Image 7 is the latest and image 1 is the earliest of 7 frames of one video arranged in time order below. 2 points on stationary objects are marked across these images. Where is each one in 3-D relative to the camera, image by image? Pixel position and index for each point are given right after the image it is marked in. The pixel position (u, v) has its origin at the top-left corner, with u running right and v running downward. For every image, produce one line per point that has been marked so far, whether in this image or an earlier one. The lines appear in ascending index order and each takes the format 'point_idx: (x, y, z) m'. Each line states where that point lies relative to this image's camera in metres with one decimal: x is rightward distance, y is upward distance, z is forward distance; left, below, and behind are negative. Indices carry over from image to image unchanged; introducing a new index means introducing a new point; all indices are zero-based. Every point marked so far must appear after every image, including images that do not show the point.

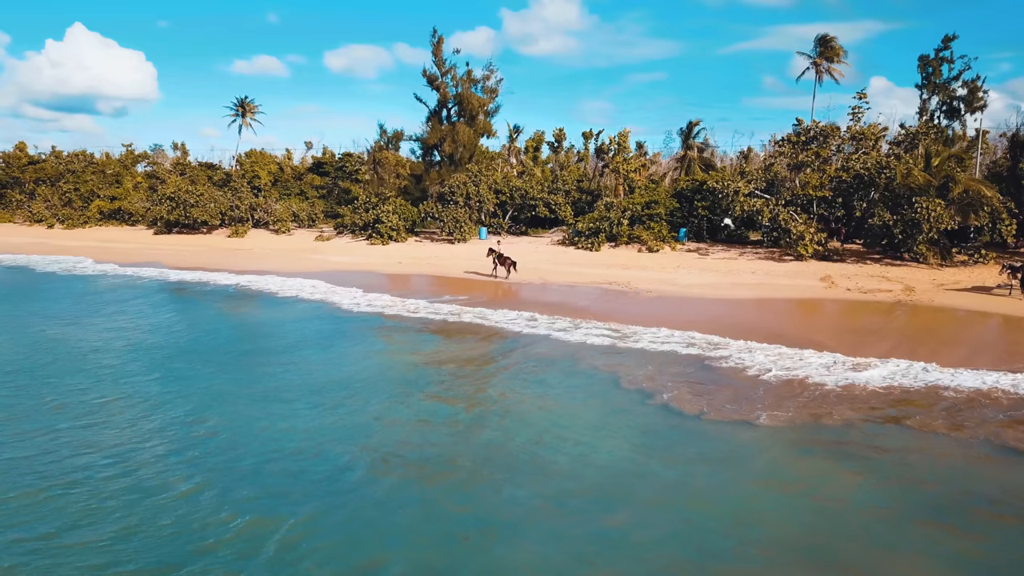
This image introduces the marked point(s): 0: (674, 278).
0: (+3.8, +0.2, +18.7) m
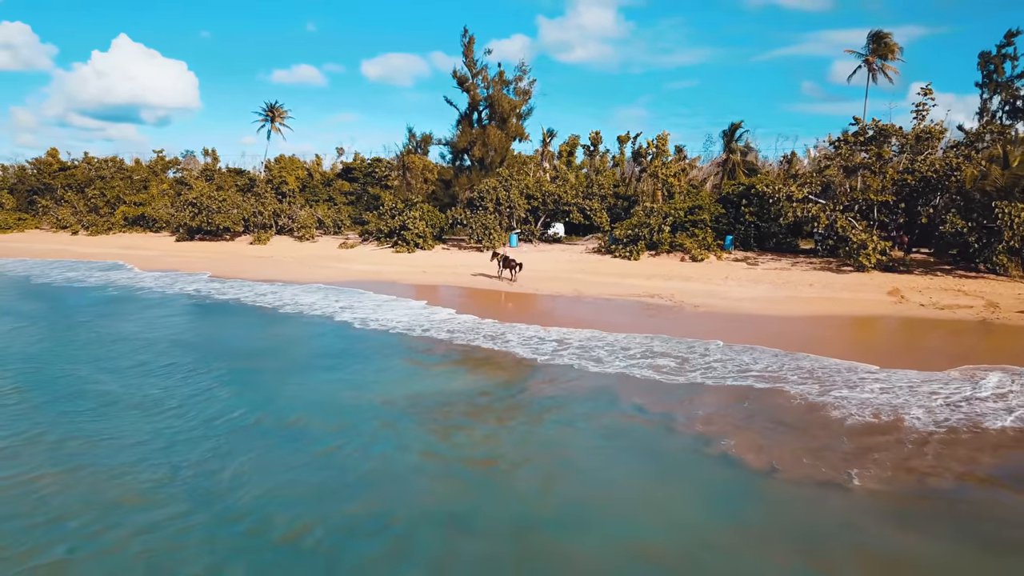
0: (+4.4, 0.0, +17.0) m
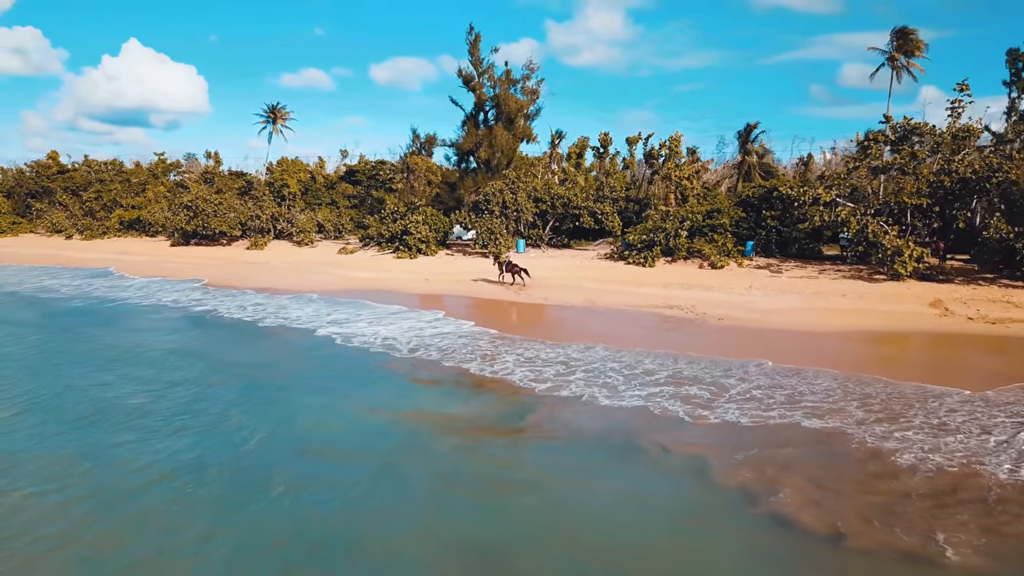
0: (+4.5, -0.2, +15.6) m
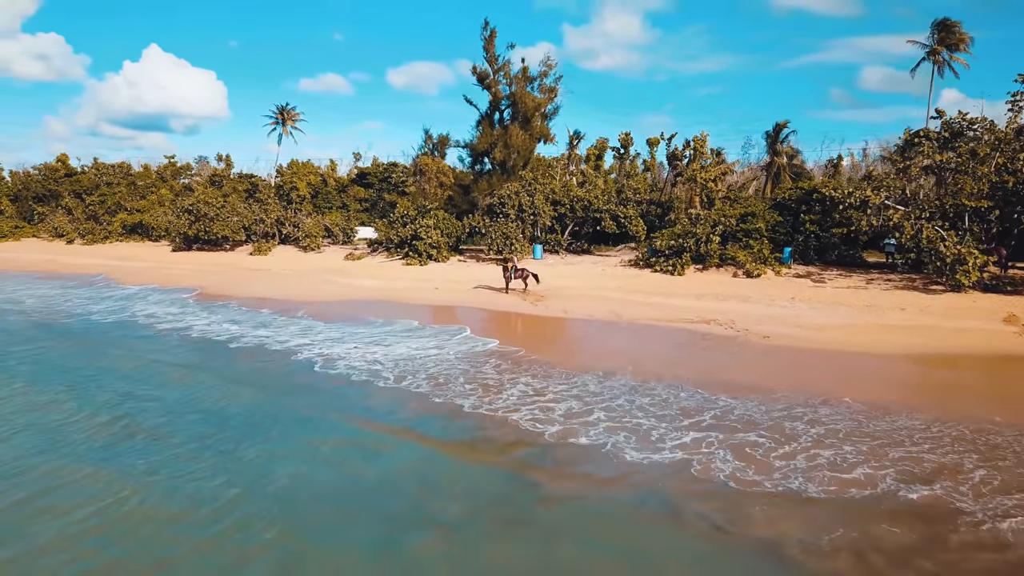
0: (+4.8, -0.5, +13.9) m
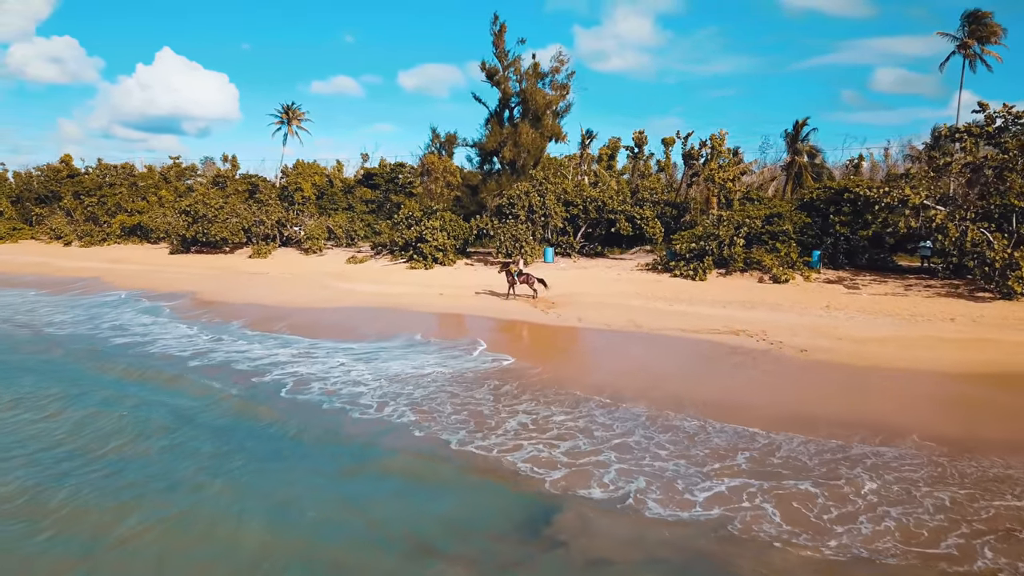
0: (+5.0, -0.6, +12.7) m
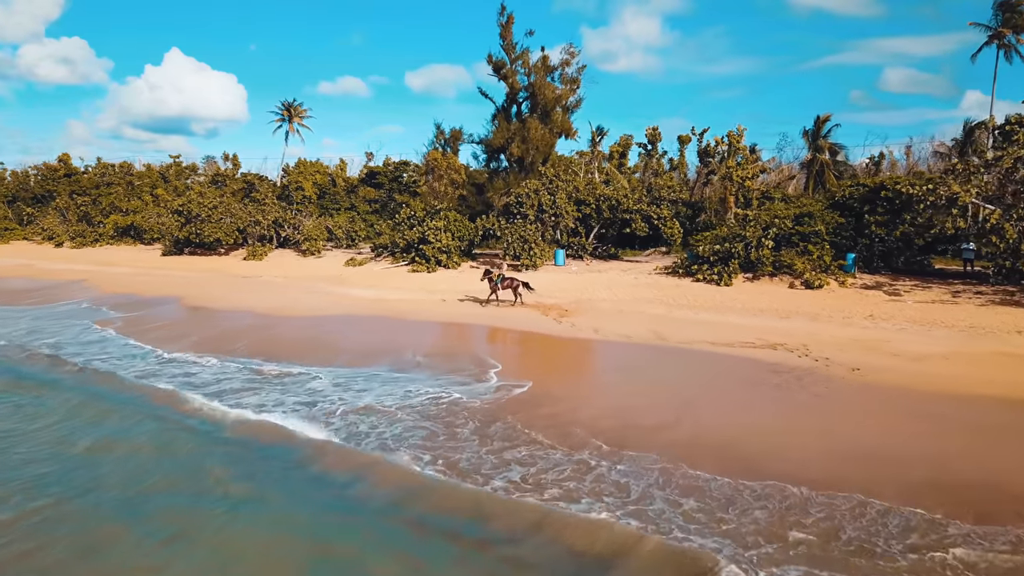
0: (+5.1, -0.7, +11.2) m
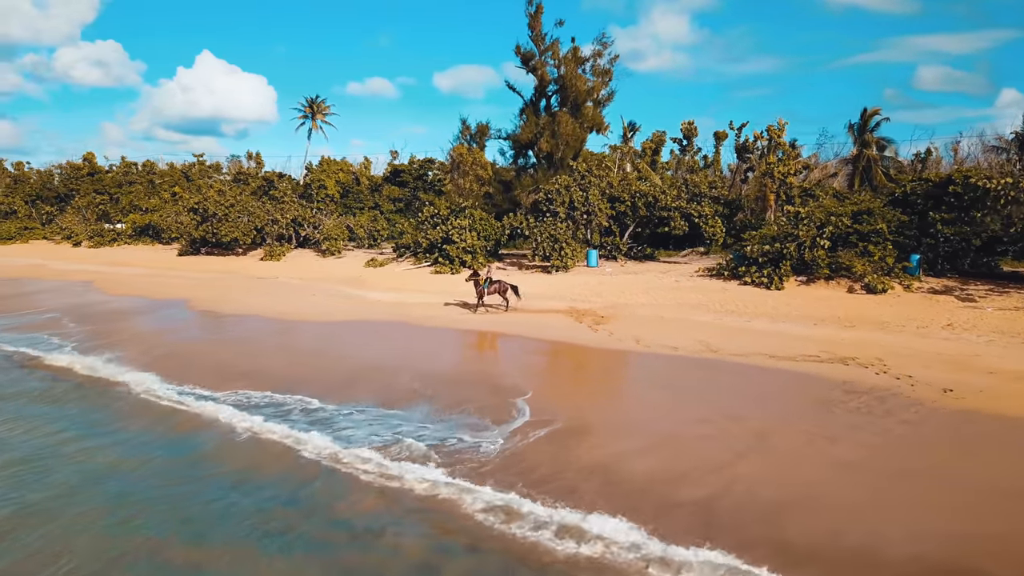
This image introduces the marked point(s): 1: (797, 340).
0: (+5.5, -0.8, +9.7) m
1: (+3.8, -0.7, +11.0) m
